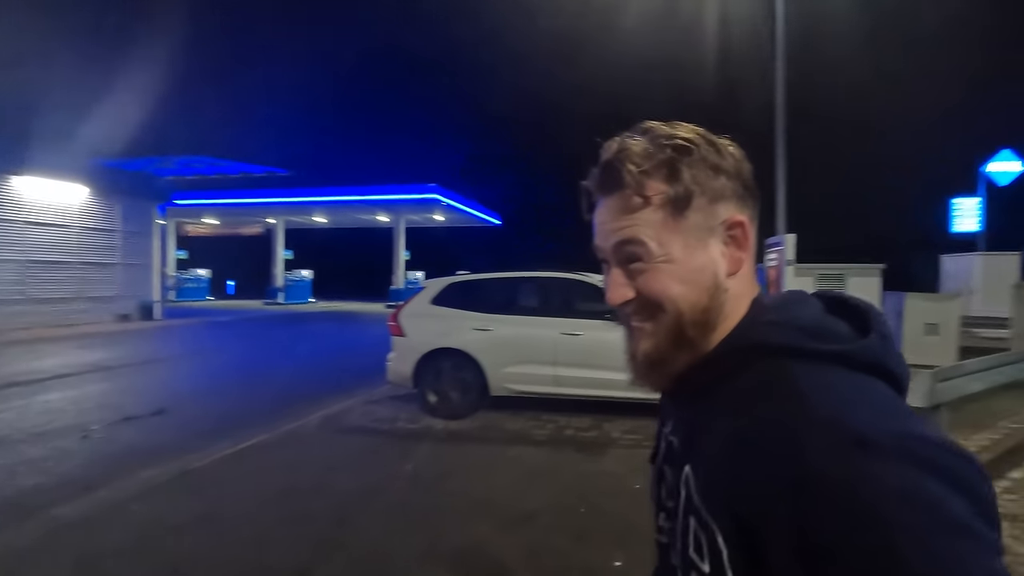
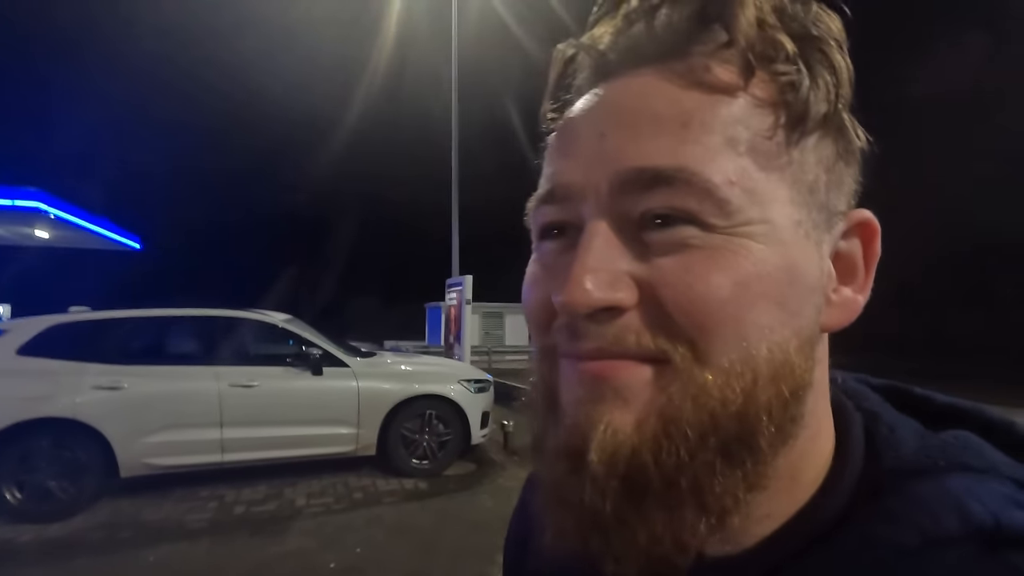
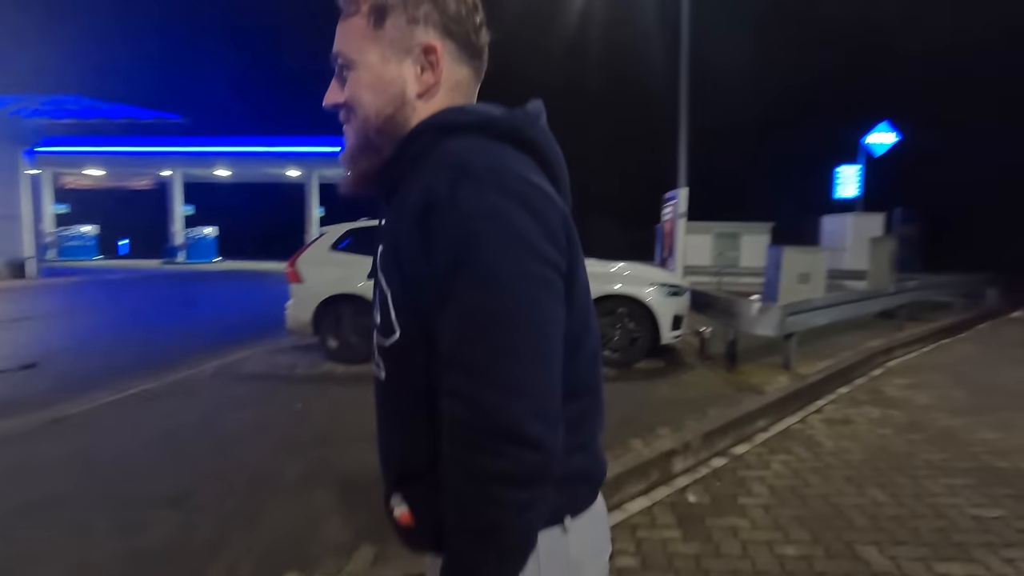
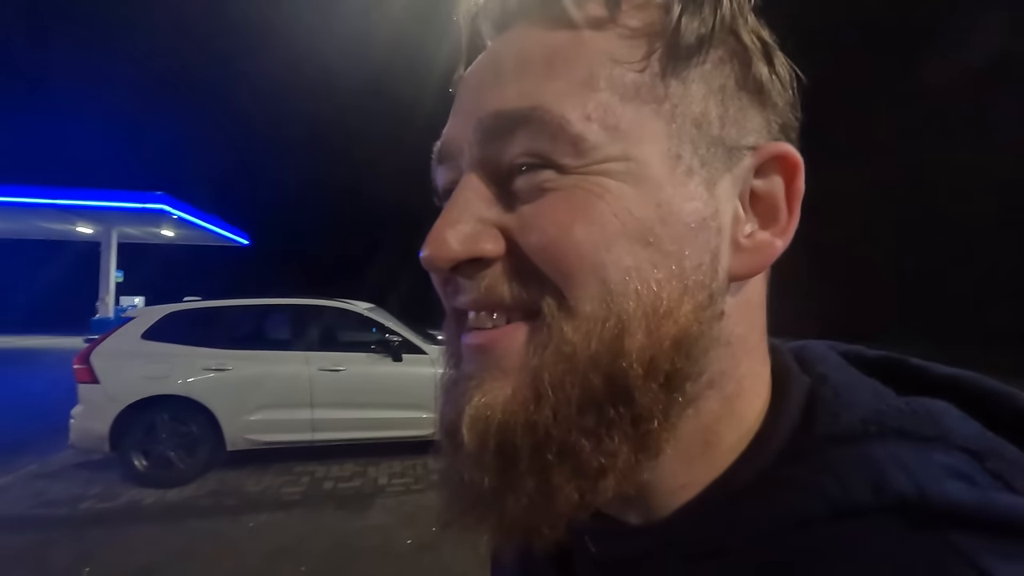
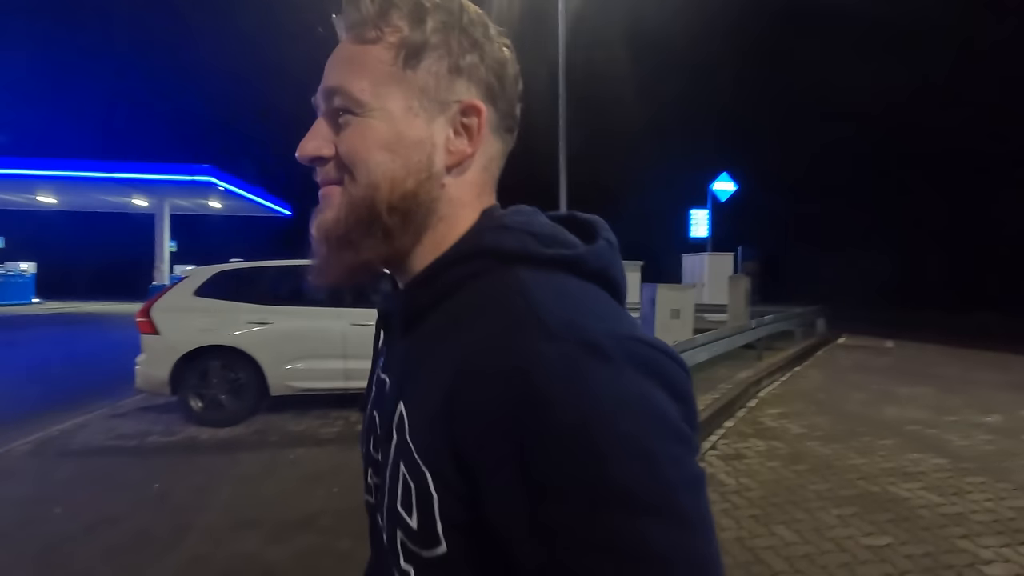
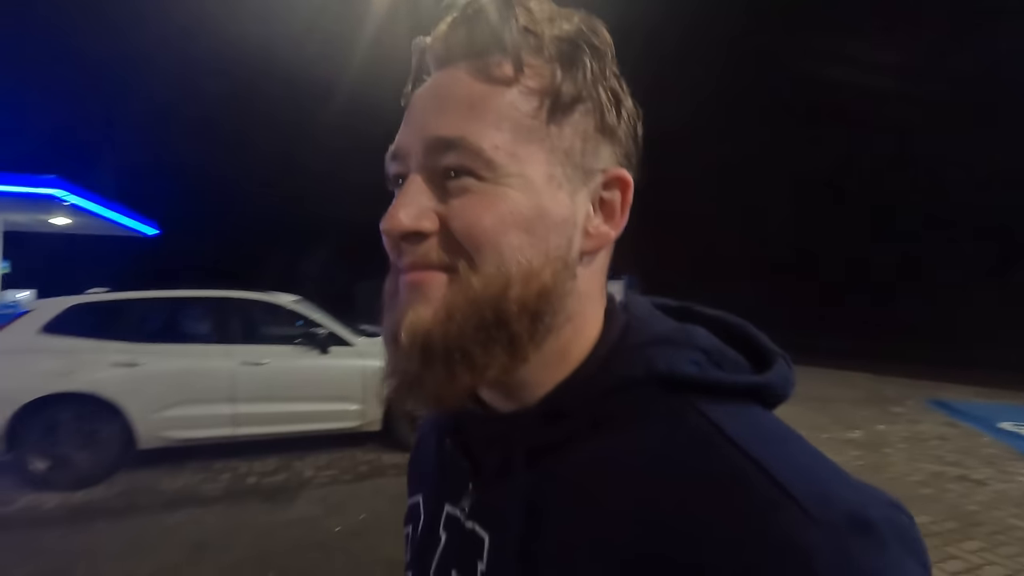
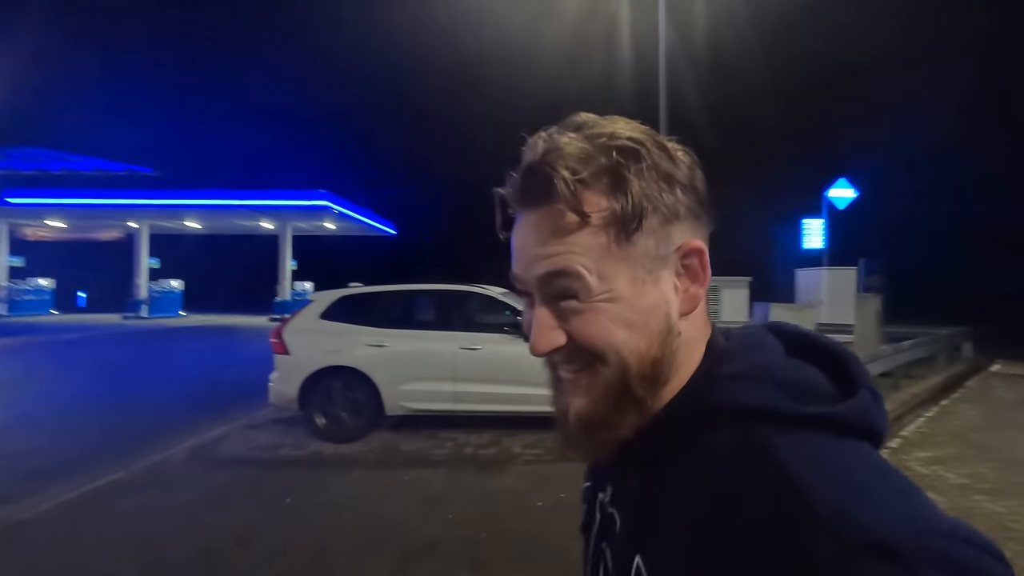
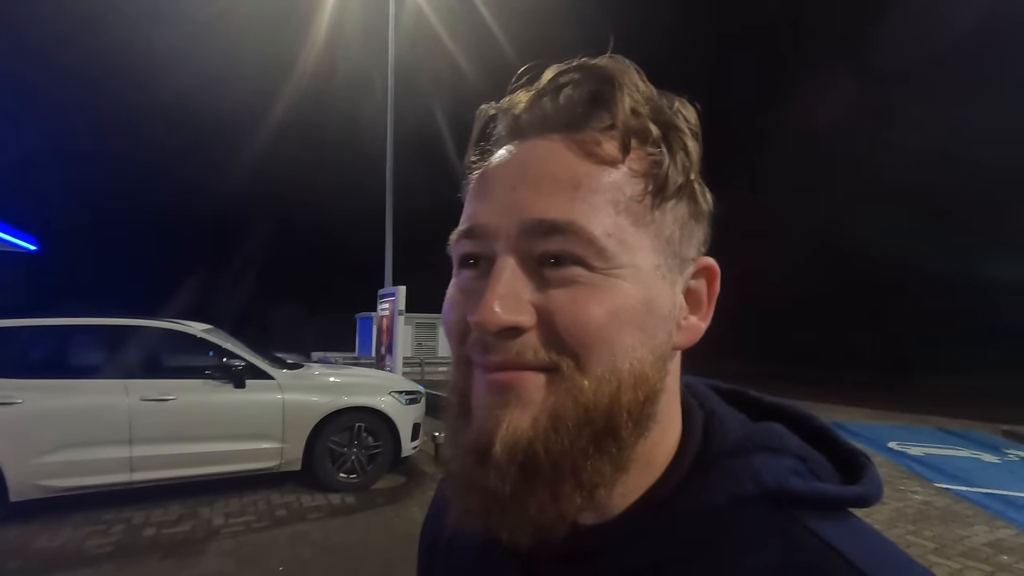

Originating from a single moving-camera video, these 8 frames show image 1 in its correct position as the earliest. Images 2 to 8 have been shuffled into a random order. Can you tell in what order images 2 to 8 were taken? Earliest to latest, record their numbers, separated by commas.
7, 4, 2, 8, 6, 5, 3
